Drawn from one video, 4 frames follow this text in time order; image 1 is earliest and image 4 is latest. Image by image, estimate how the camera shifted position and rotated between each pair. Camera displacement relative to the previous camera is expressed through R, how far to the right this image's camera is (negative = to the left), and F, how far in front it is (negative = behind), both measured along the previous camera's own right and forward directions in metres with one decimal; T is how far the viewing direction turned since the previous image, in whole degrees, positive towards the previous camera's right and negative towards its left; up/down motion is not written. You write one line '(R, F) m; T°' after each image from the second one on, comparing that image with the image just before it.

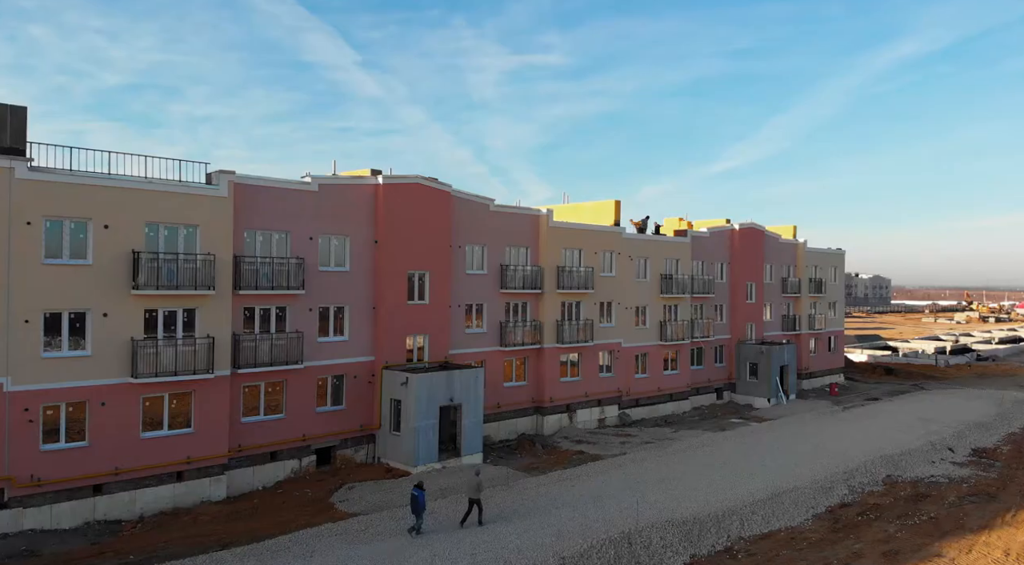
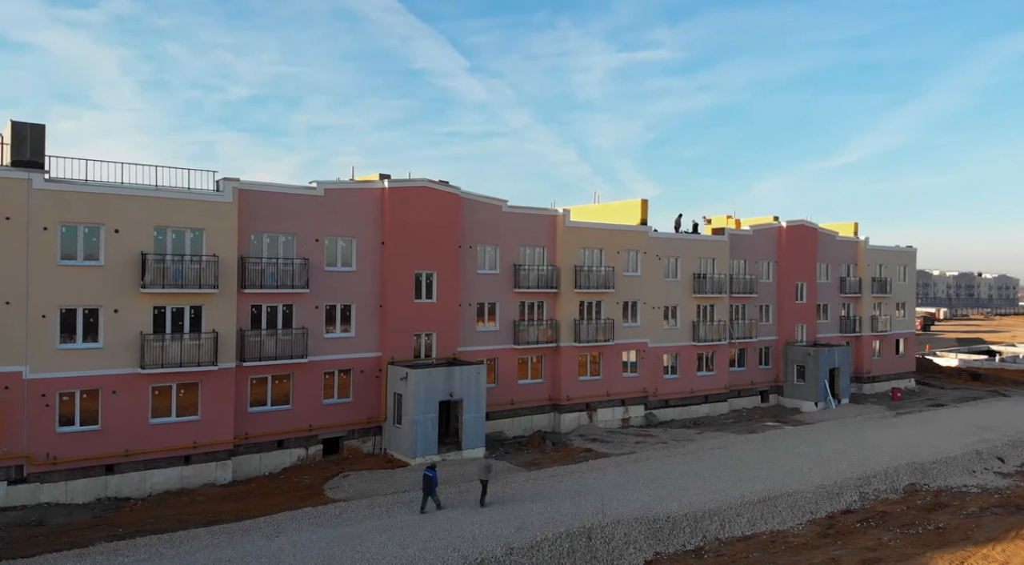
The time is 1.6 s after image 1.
(+4.3, -0.4) m; -8°
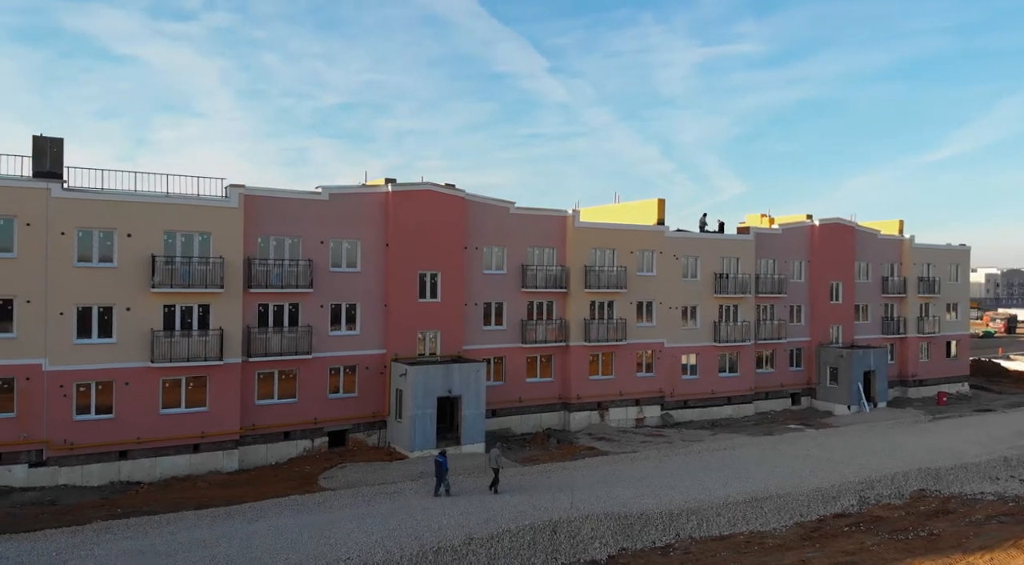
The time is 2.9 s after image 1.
(+3.4, -0.6) m; -6°
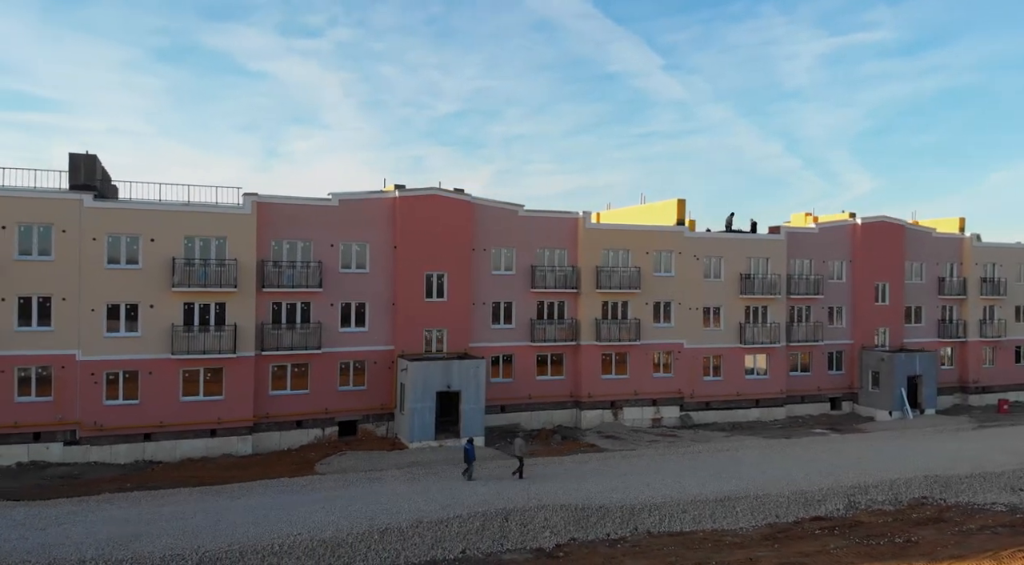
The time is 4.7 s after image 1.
(+5.0, -0.9) m; -8°
